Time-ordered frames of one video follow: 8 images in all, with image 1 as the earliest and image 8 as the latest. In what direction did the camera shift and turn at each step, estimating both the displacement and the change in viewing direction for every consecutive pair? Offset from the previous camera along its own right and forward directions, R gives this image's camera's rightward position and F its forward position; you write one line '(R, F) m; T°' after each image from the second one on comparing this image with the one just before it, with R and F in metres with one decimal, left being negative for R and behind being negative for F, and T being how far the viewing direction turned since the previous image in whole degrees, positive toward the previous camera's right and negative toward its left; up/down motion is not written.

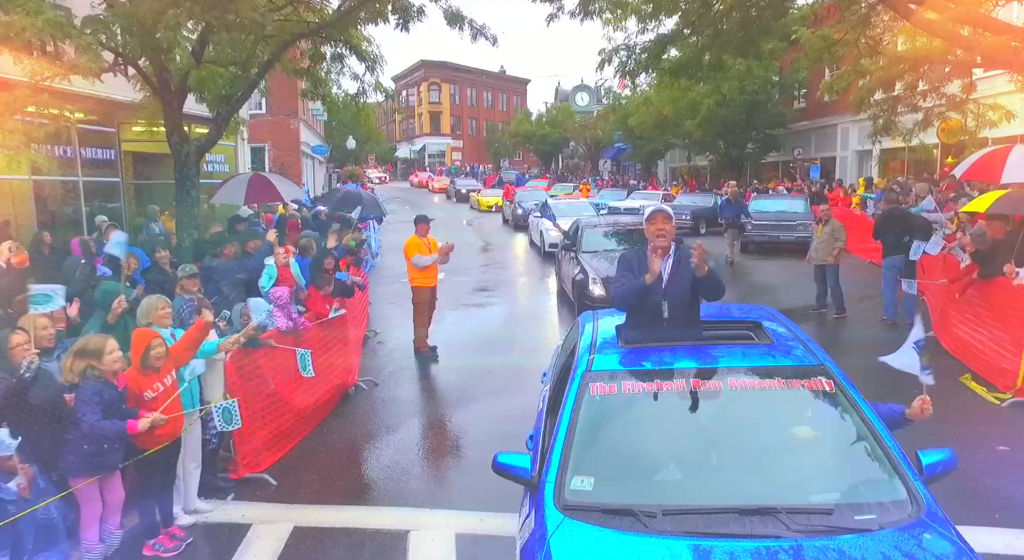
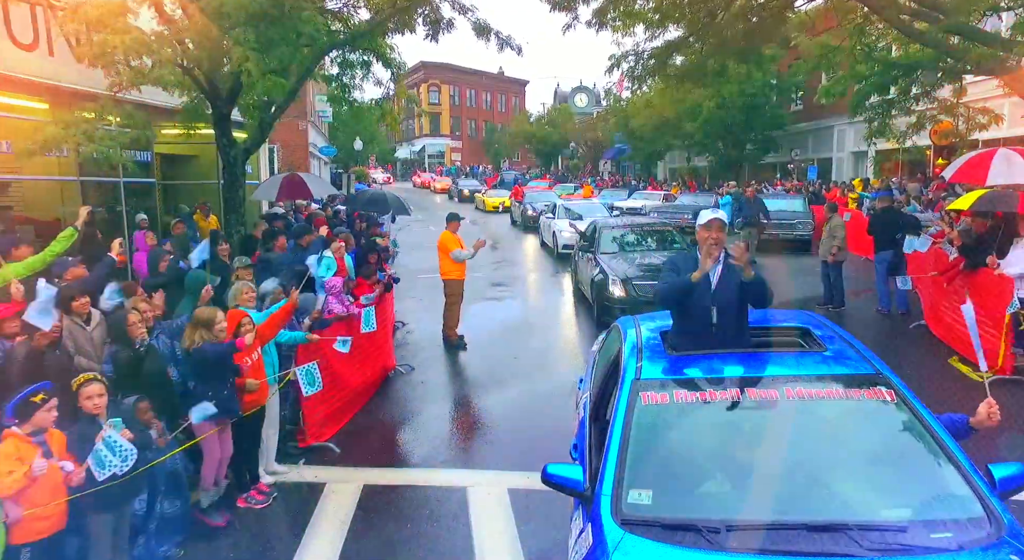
(-0.4, -0.7) m; 0°
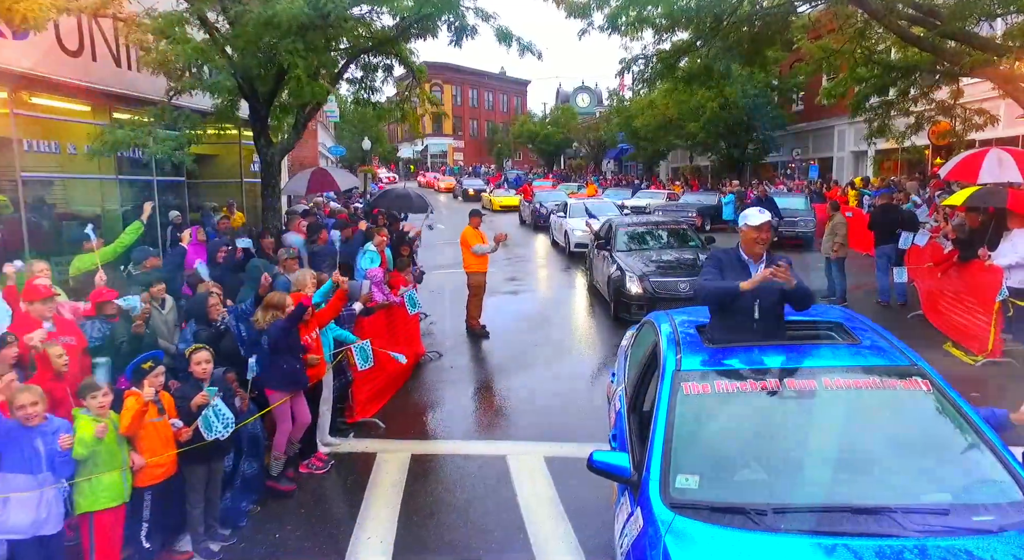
(-0.3, -0.6) m; 0°
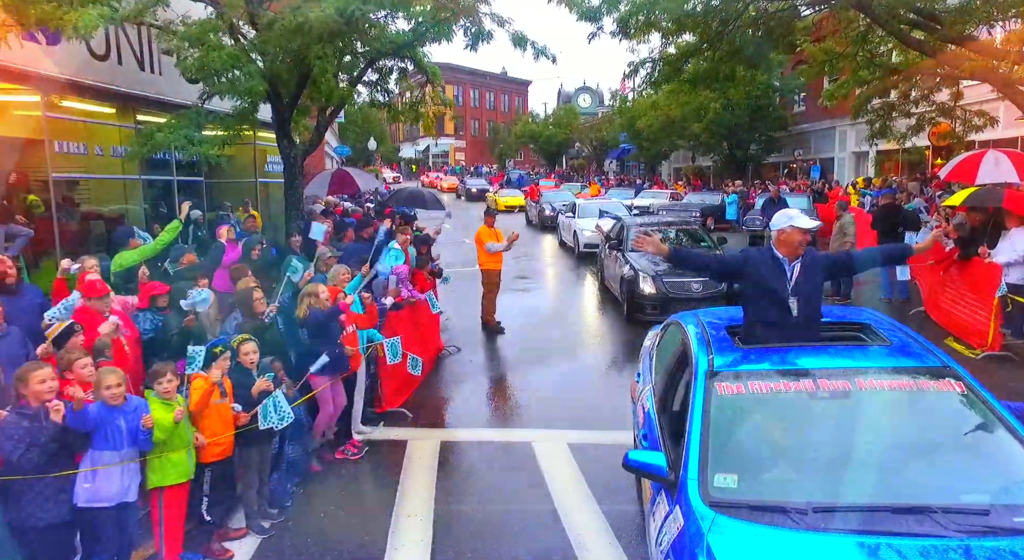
(-0.2, -0.3) m; 0°
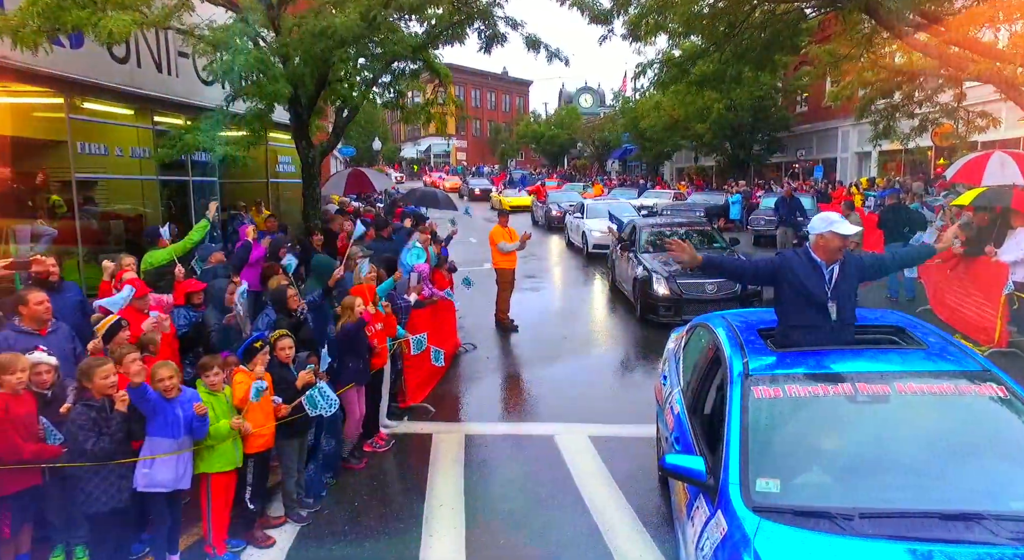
(-0.2, -0.2) m; 0°
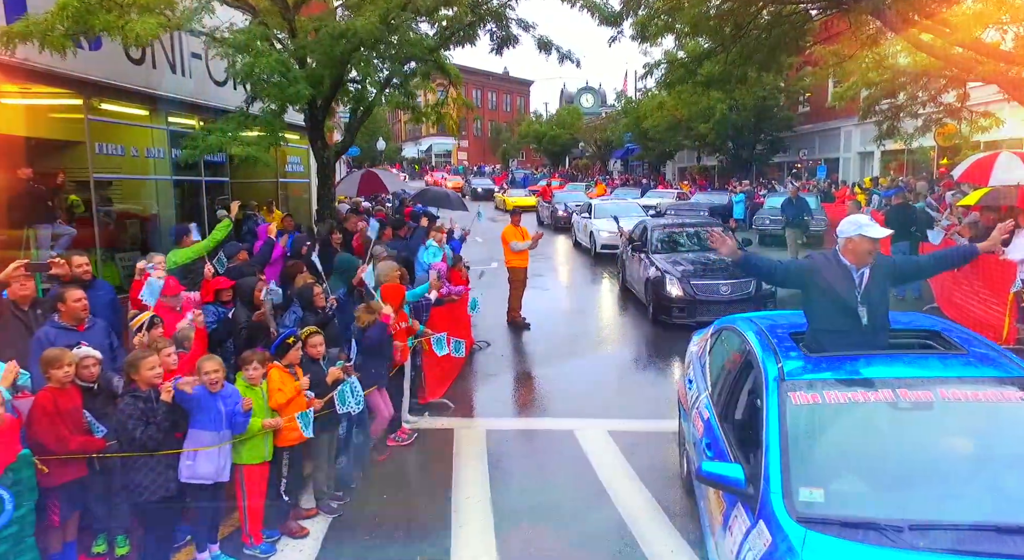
(-0.2, -0.1) m; 0°
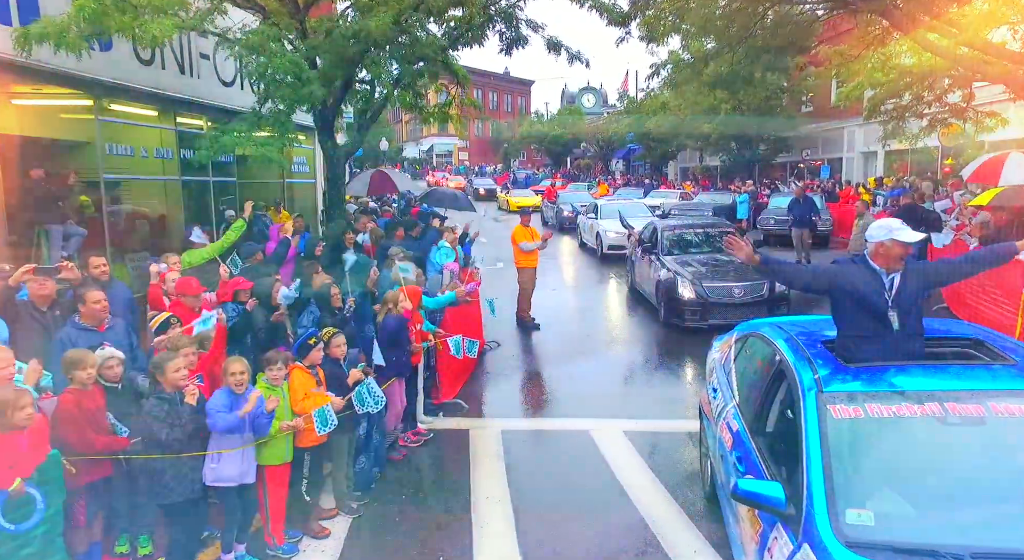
(-0.2, 0.0) m; 0°
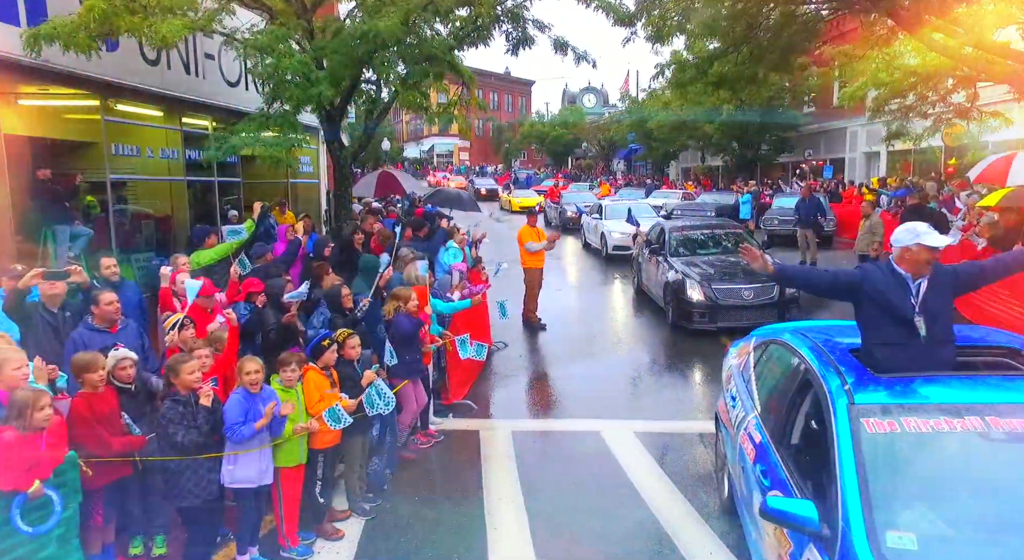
(-0.1, 0.0) m; 0°
